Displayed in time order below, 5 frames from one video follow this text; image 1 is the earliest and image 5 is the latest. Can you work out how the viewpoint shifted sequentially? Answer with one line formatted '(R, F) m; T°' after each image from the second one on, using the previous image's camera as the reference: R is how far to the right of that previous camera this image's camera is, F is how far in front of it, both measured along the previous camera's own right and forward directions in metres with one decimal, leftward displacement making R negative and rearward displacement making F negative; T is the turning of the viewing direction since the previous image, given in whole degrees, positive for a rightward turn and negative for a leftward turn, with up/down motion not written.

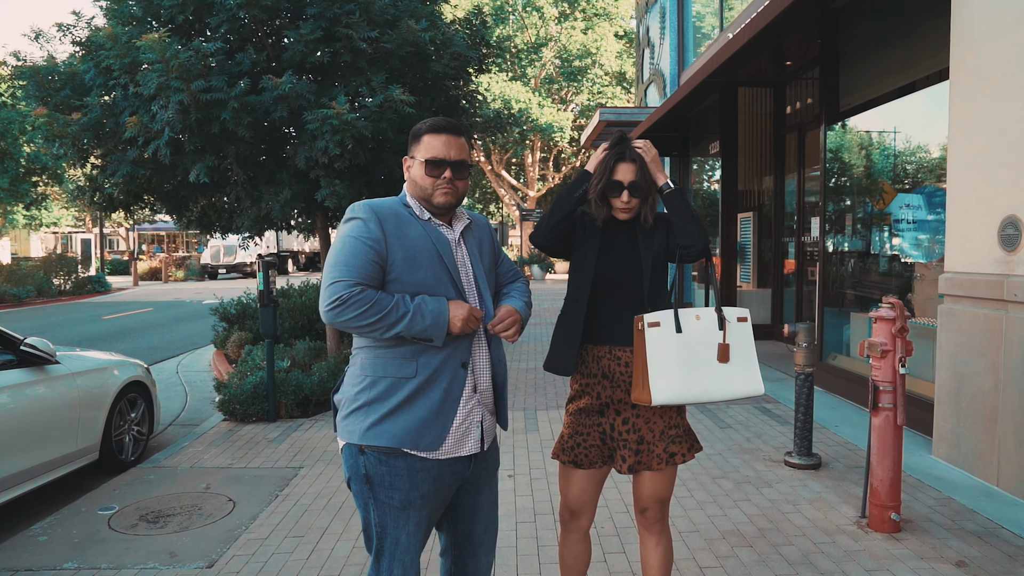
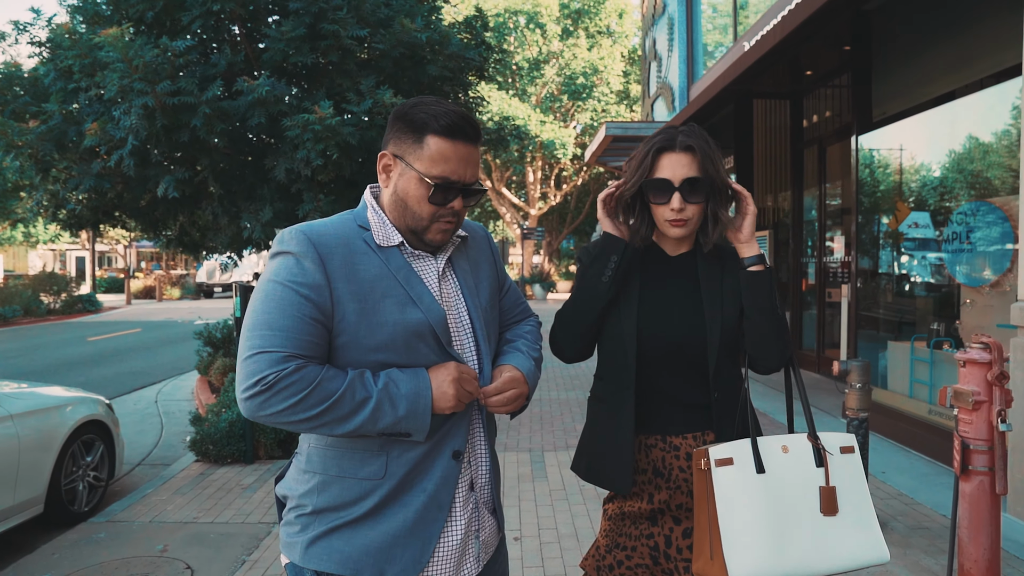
(0.0, +0.7) m; 0°
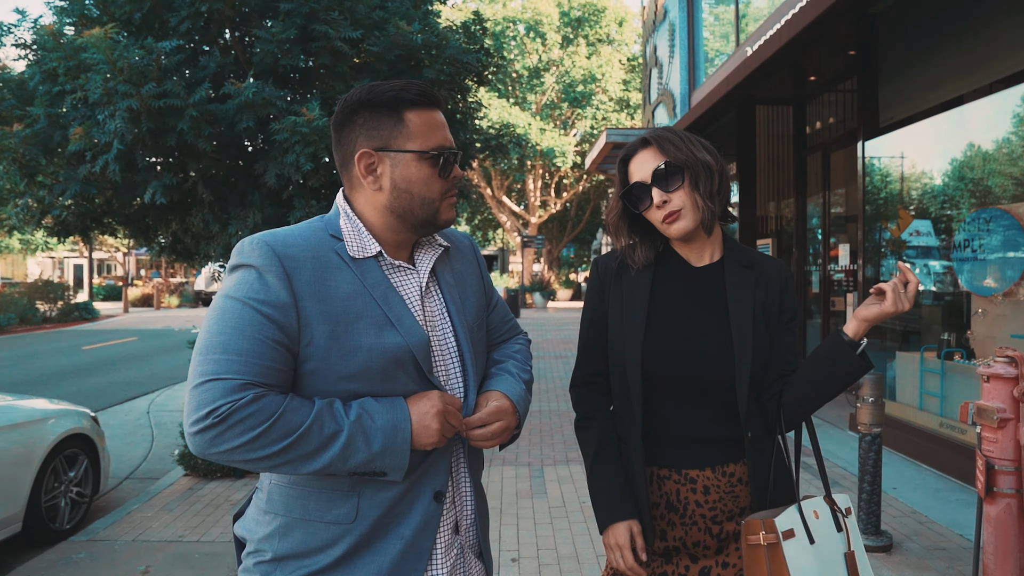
(0.0, +0.2) m; 0°
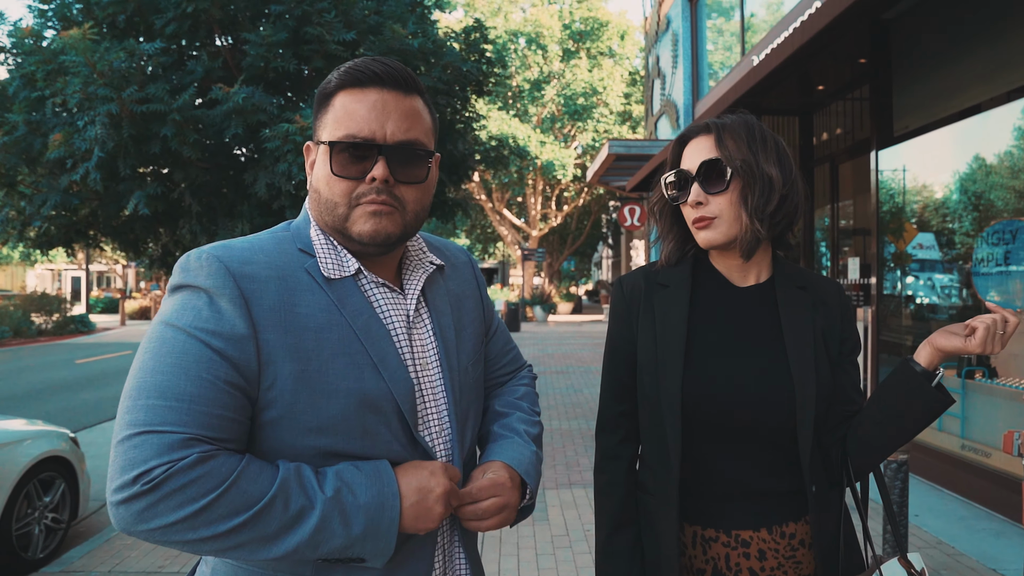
(0.0, +0.3) m; 0°
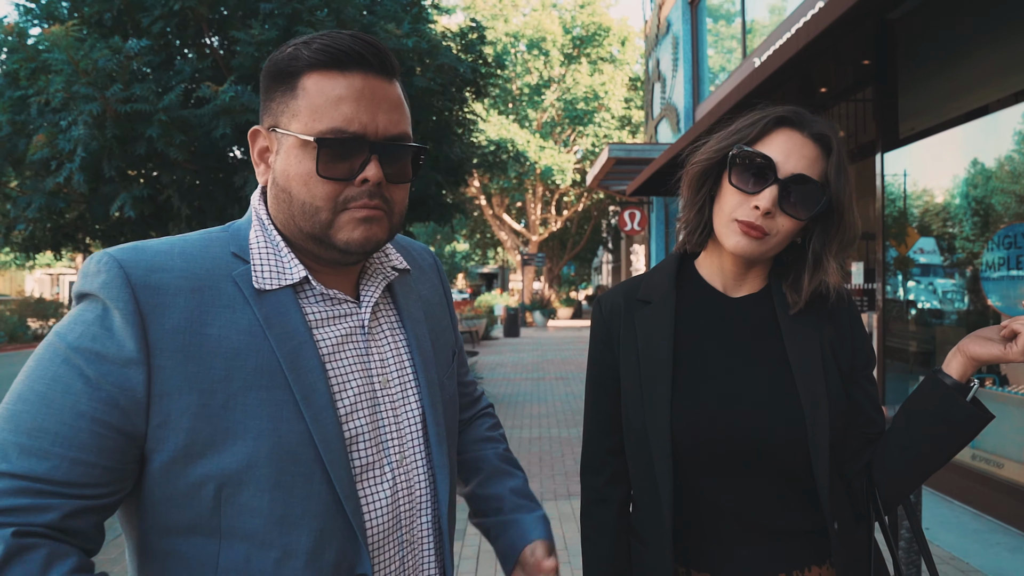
(0.0, +0.1) m; 0°
